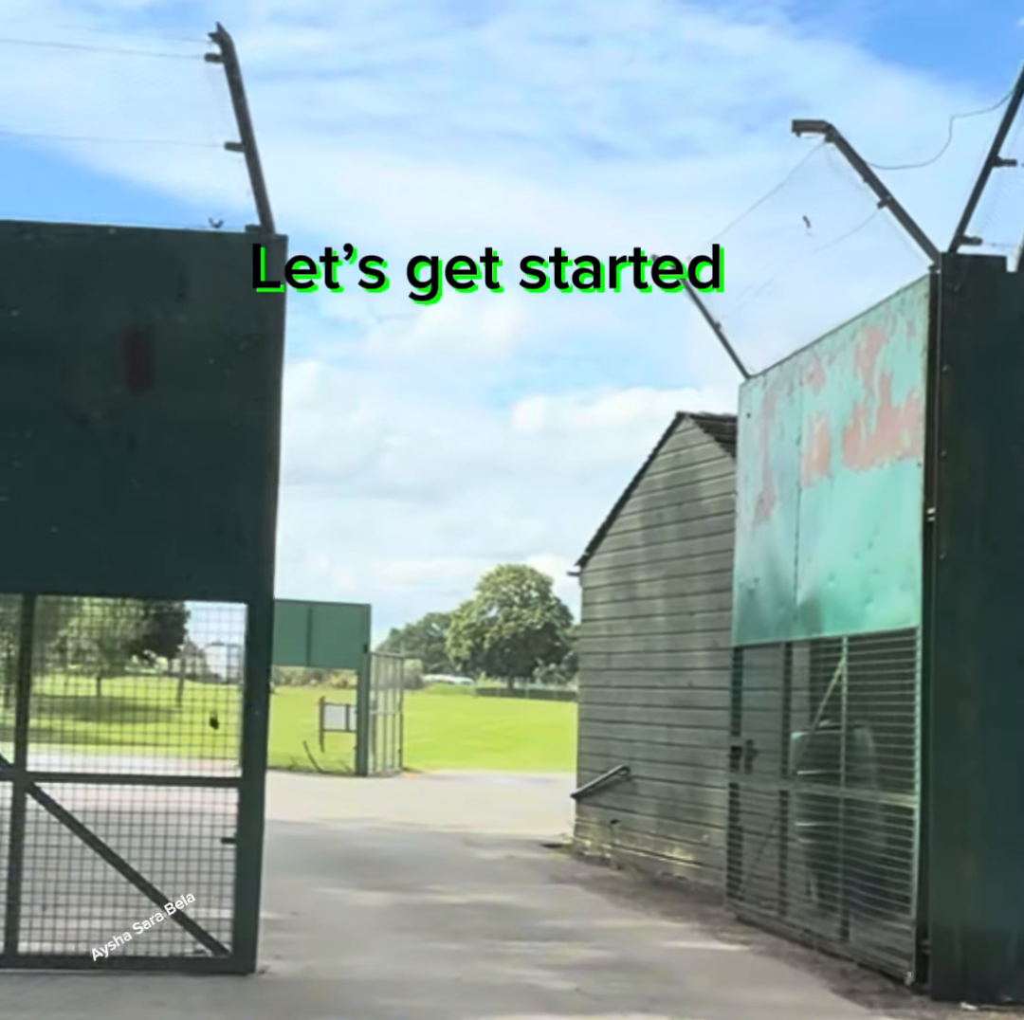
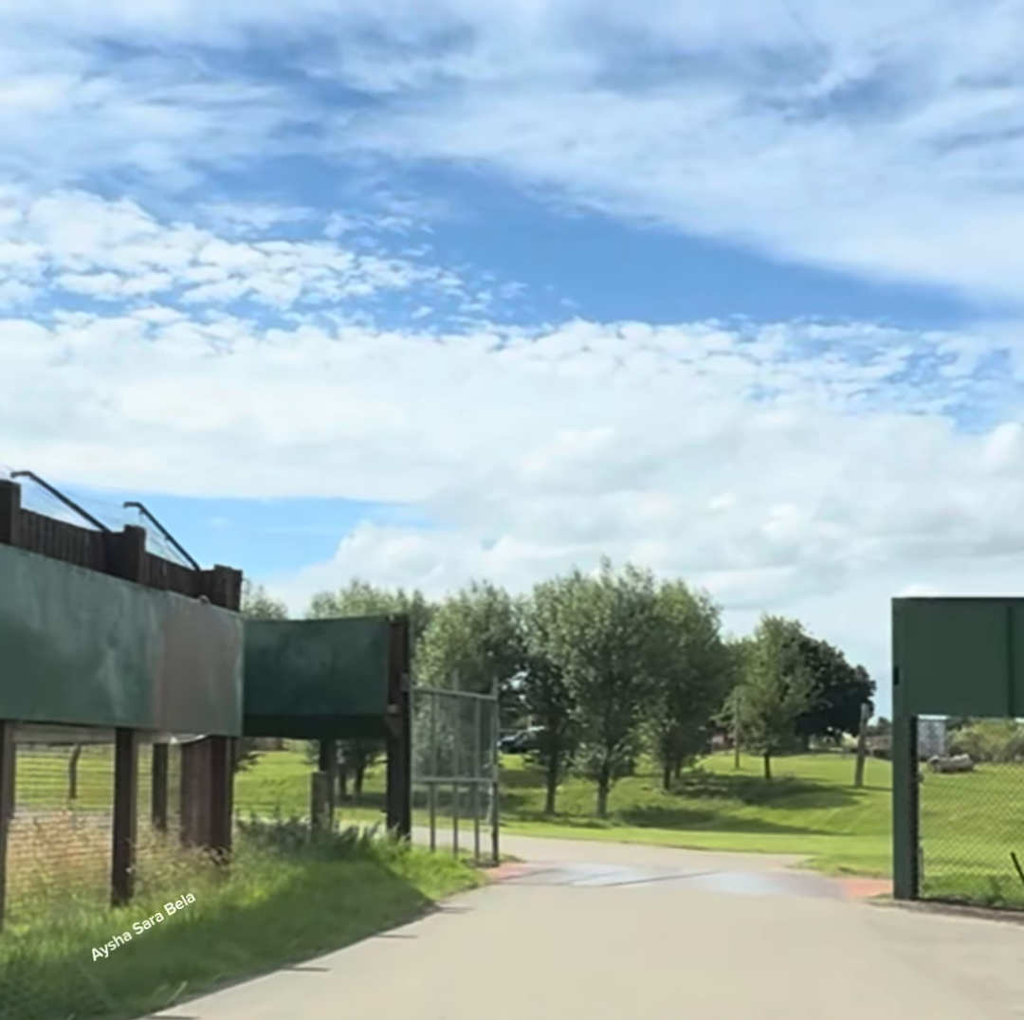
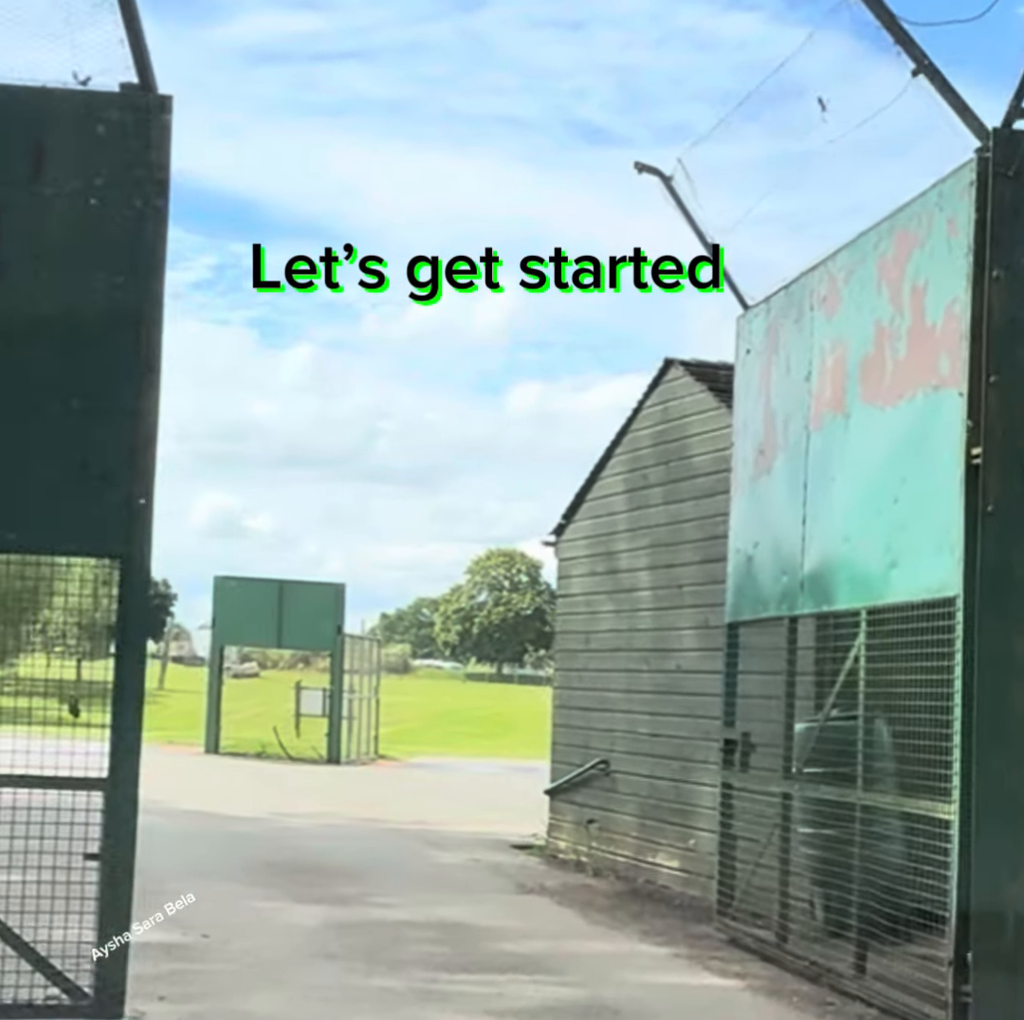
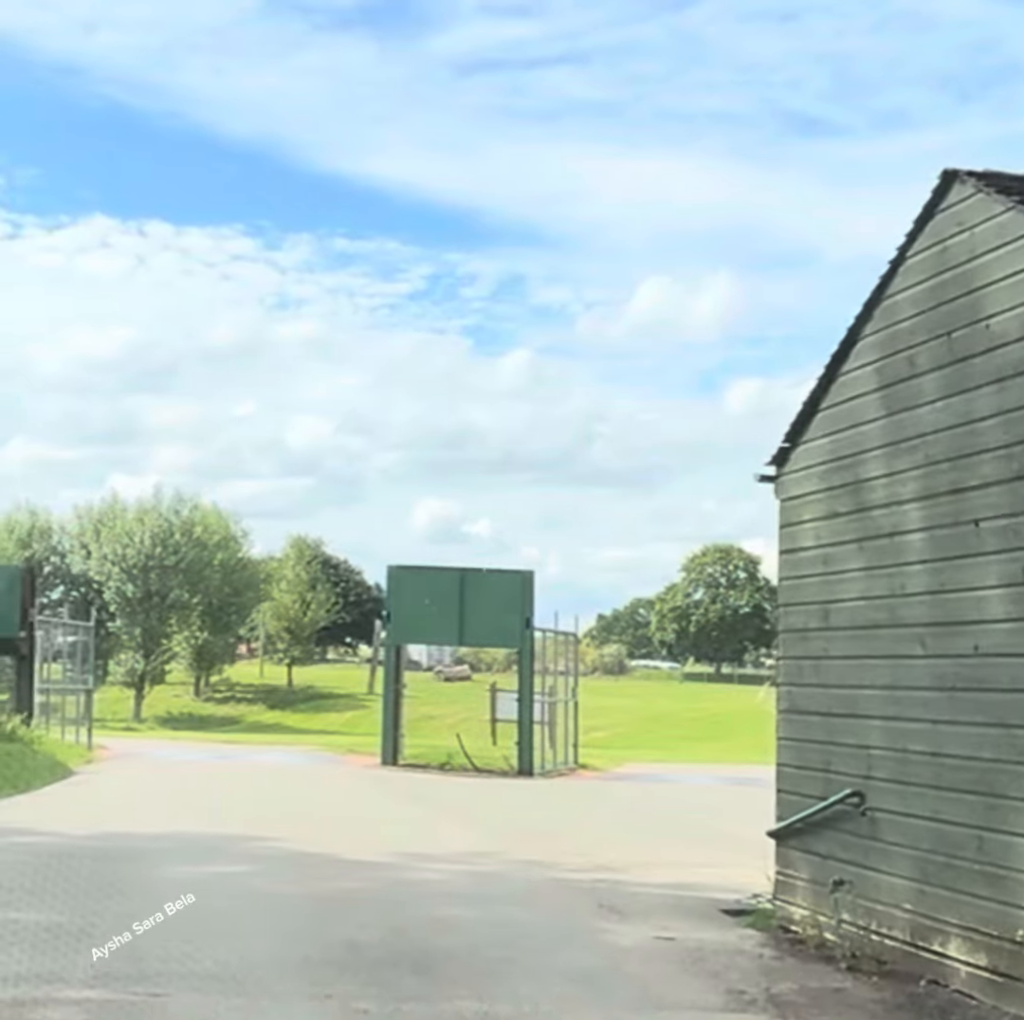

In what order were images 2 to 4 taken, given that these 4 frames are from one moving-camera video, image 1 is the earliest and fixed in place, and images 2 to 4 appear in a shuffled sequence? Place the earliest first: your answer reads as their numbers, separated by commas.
3, 4, 2
